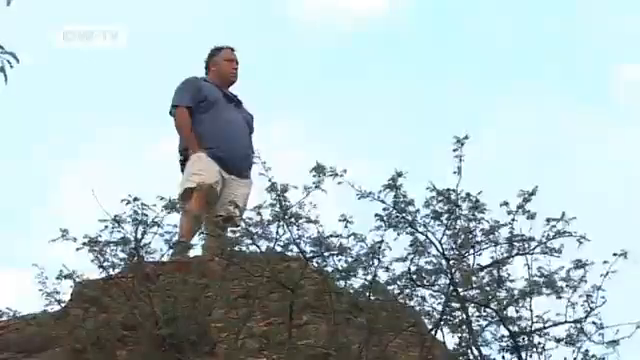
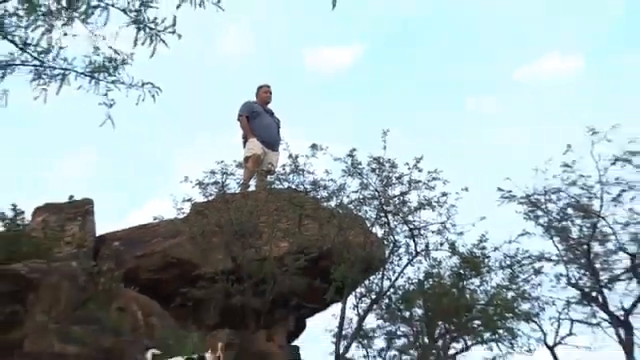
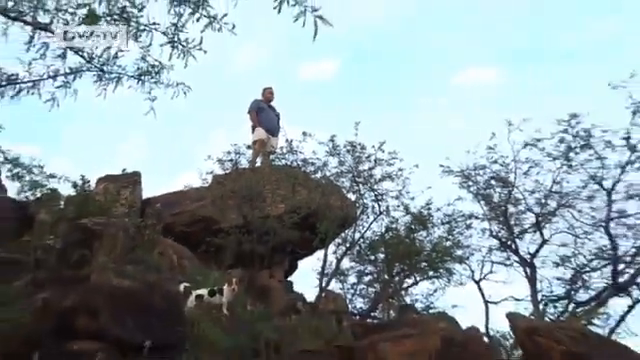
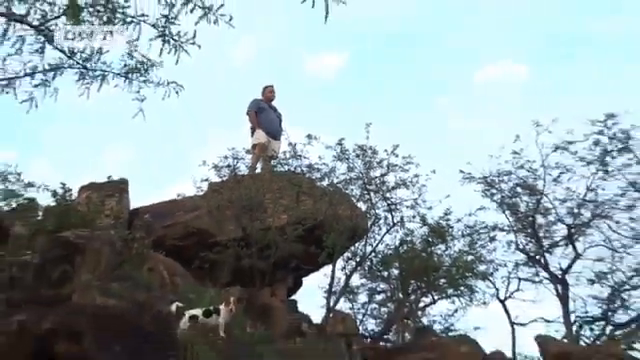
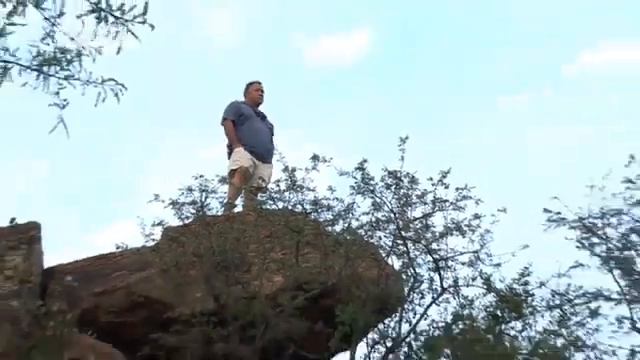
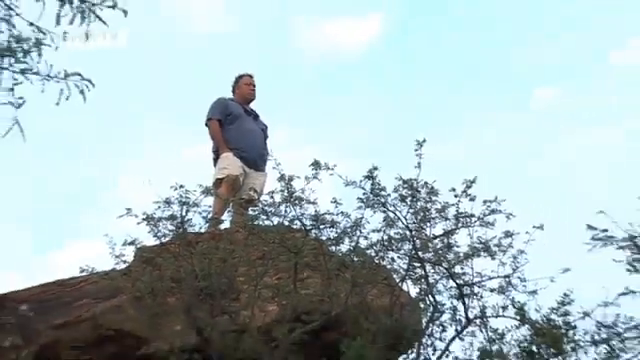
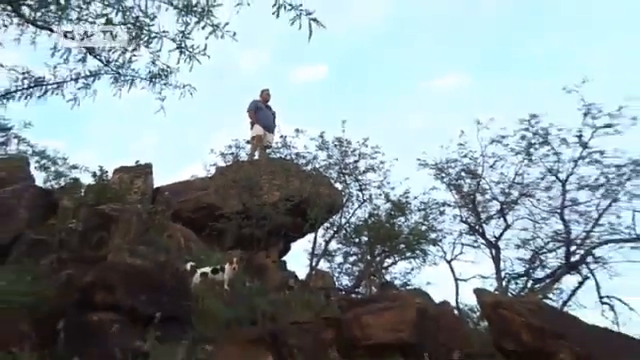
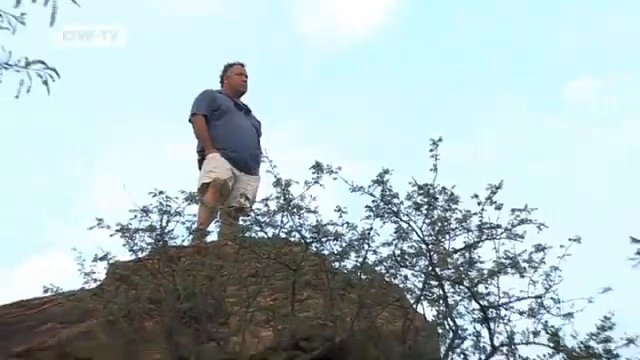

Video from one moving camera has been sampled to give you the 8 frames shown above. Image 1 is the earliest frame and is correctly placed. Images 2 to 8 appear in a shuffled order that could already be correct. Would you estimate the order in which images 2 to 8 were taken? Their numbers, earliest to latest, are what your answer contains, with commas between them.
8, 6, 5, 2, 4, 3, 7
